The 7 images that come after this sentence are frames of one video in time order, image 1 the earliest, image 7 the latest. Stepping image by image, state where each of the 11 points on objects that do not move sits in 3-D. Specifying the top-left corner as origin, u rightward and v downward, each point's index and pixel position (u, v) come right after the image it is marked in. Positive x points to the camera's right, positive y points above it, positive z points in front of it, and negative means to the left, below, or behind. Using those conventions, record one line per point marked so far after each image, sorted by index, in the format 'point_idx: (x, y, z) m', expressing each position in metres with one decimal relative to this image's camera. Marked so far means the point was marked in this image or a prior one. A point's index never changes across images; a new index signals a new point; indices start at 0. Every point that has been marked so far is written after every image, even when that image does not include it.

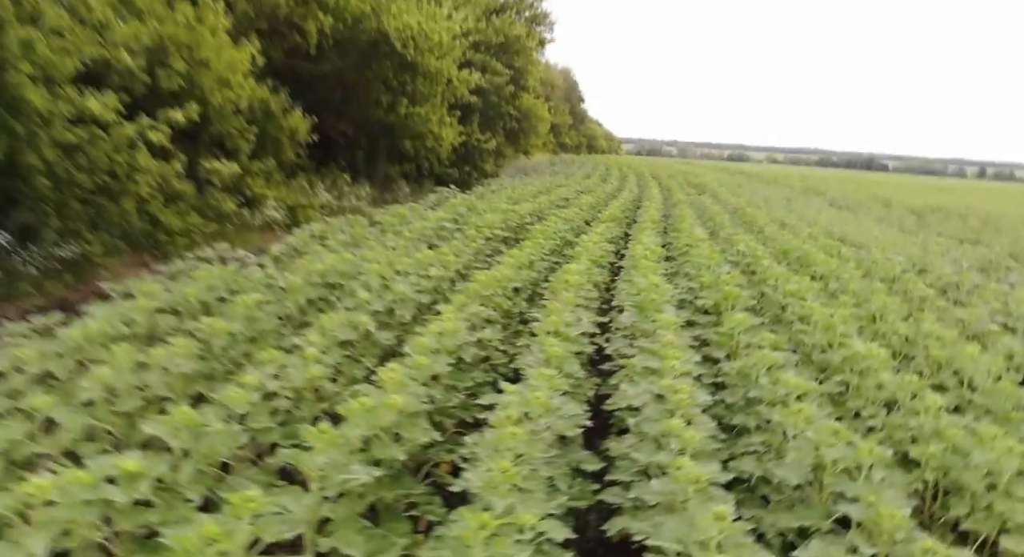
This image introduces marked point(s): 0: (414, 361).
0: (-0.5, -0.4, +4.2) m
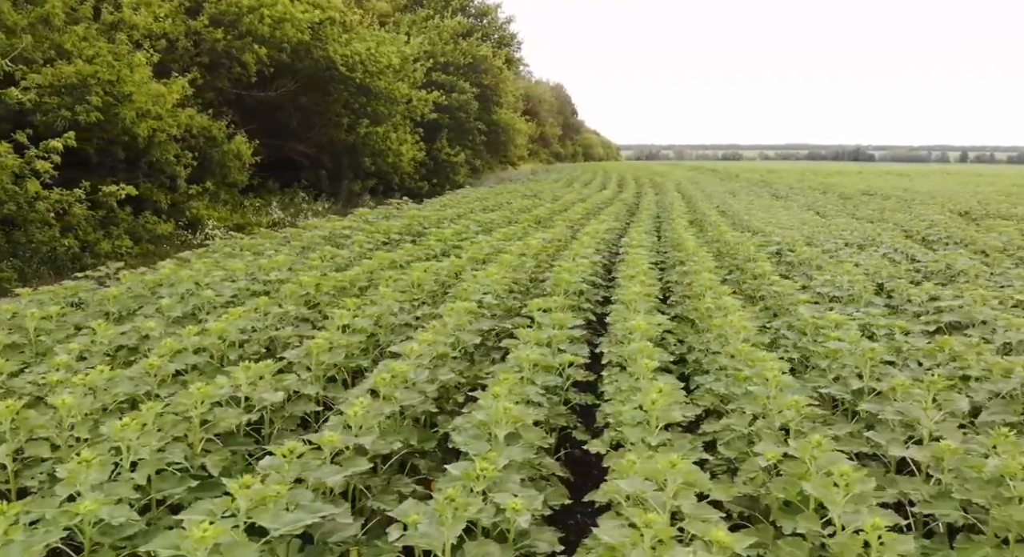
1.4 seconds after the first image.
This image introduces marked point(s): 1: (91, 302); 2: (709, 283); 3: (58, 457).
0: (-2.0, -0.5, +4.4) m
1: (-3.5, -0.2, +6.7) m
2: (+2.1, -0.1, +8.1) m
3: (-2.0, -0.8, +3.5) m
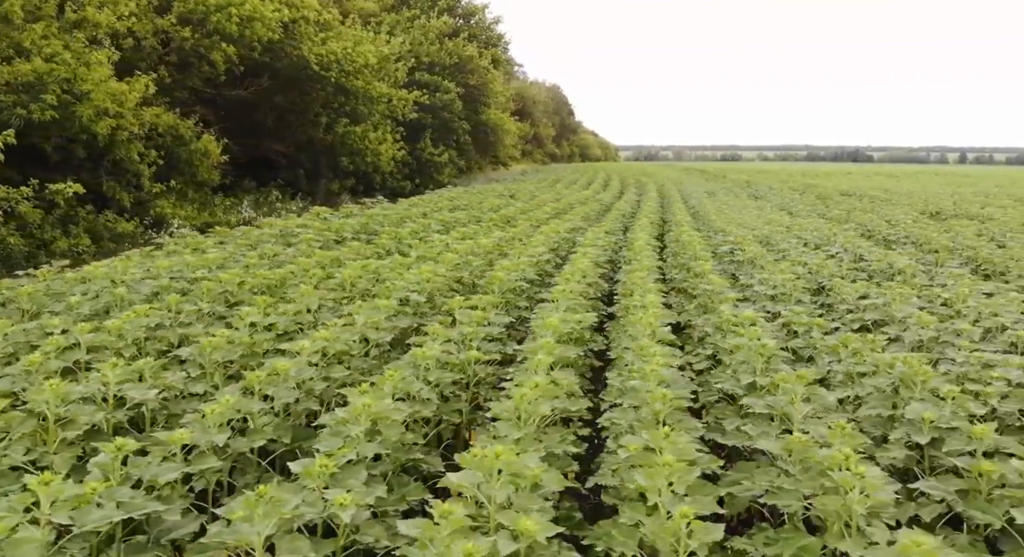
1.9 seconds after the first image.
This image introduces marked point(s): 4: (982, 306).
0: (-2.6, -0.4, +4.4) m
1: (-4.1, -0.2, +6.6) m
2: (+1.4, -0.1, +8.1) m
3: (-2.6, -0.8, +3.5) m
4: (+3.9, -0.3, +6.8) m
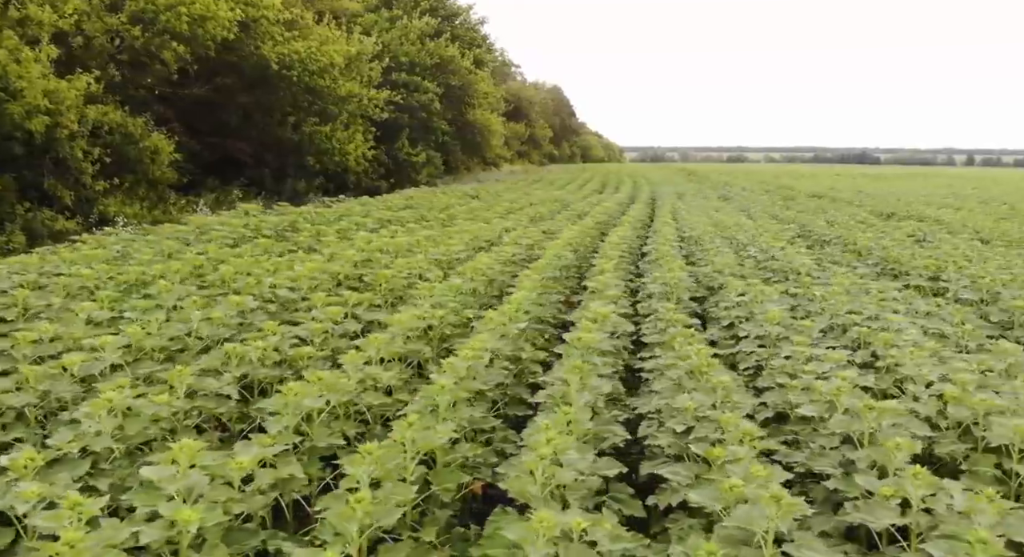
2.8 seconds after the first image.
0: (-3.7, -0.4, +4.4) m
1: (-5.3, -0.1, +6.6) m
2: (+0.3, 0.0, +8.1) m
3: (-3.7, -0.7, +3.5) m
4: (+2.8, -0.3, +6.9) m
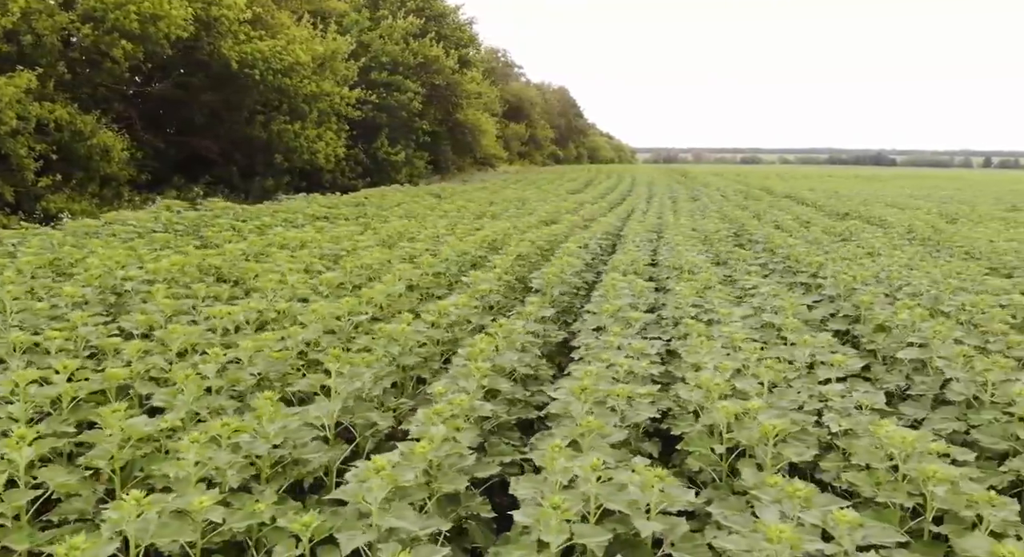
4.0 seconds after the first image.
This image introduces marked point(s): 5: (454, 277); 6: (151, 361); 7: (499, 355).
0: (-5.0, -0.3, +4.4) m
1: (-6.5, -0.1, +6.6) m
2: (-1.0, 0.0, +8.2) m
3: (-5.0, -0.7, +3.5) m
4: (+1.5, -0.2, +6.9) m
5: (-0.7, 0.0, +8.9) m
6: (-2.1, -0.5, +4.8) m
7: (0.0, -0.5, +4.8) m
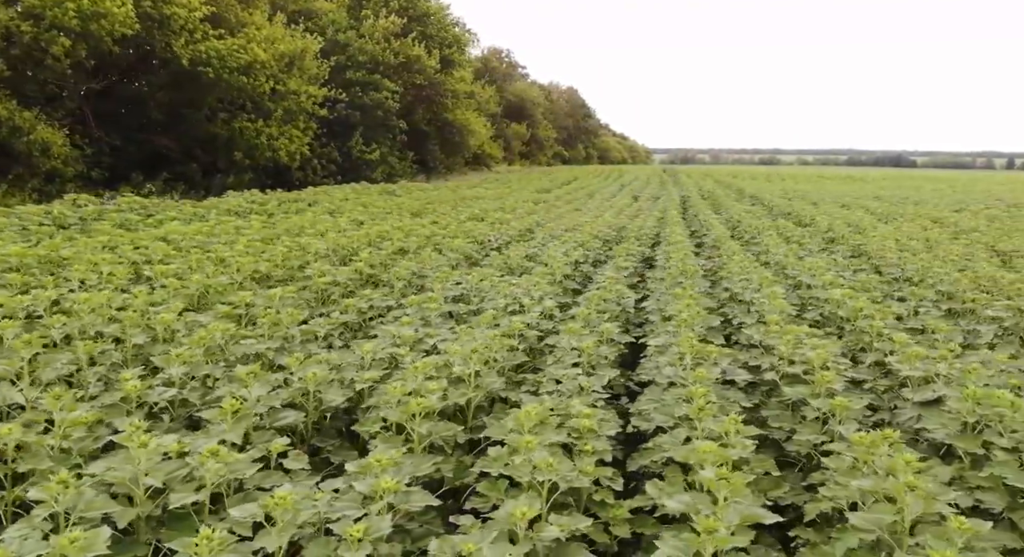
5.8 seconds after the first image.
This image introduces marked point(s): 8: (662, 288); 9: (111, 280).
0: (-6.6, -0.2, +4.4) m
1: (-8.1, 0.0, +6.6) m
2: (-2.6, +0.1, +8.2) m
3: (-6.5, -0.6, +3.5) m
4: (-0.1, -0.1, +7.0) m
5: (-2.3, +0.1, +8.9) m
6: (-3.7, -0.4, +4.8) m
7: (-1.6, -0.4, +4.9) m
8: (+1.6, 0.0, +7.9) m
9: (-3.6, 0.0, +7.1) m
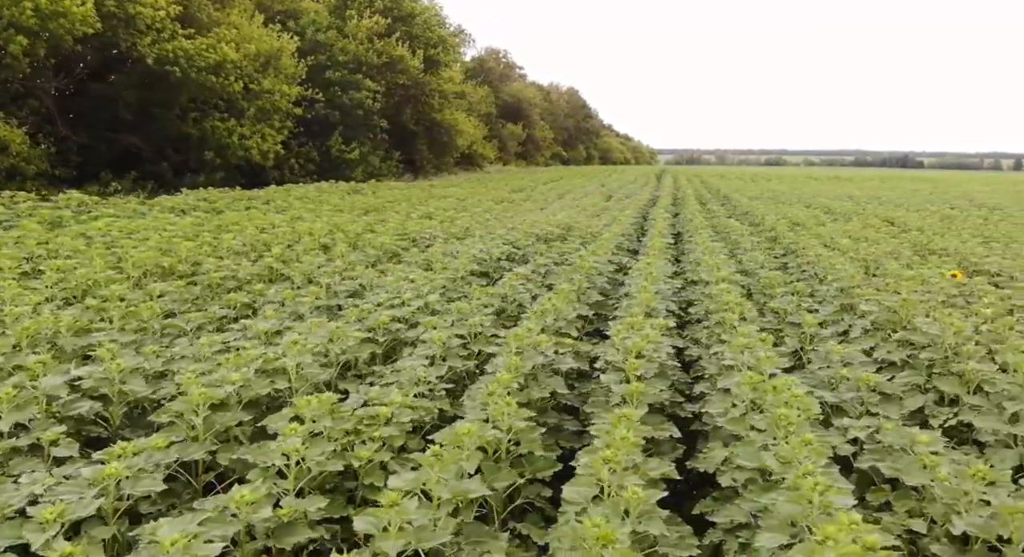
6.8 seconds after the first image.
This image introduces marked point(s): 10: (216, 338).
0: (-7.5, -0.2, +4.3) m
1: (-9.1, +0.1, +6.5) m
2: (-3.6, +0.1, +8.2) m
3: (-7.5, -0.5, +3.5) m
4: (-1.1, -0.1, +7.0) m
5: (-3.3, +0.2, +9.0) m
6: (-4.7, -0.4, +4.8) m
7: (-2.6, -0.3, +4.9) m
8: (+0.5, 0.0, +8.0) m
9: (-4.6, 0.0, +7.1) m
10: (-1.9, -0.4, +5.2) m
